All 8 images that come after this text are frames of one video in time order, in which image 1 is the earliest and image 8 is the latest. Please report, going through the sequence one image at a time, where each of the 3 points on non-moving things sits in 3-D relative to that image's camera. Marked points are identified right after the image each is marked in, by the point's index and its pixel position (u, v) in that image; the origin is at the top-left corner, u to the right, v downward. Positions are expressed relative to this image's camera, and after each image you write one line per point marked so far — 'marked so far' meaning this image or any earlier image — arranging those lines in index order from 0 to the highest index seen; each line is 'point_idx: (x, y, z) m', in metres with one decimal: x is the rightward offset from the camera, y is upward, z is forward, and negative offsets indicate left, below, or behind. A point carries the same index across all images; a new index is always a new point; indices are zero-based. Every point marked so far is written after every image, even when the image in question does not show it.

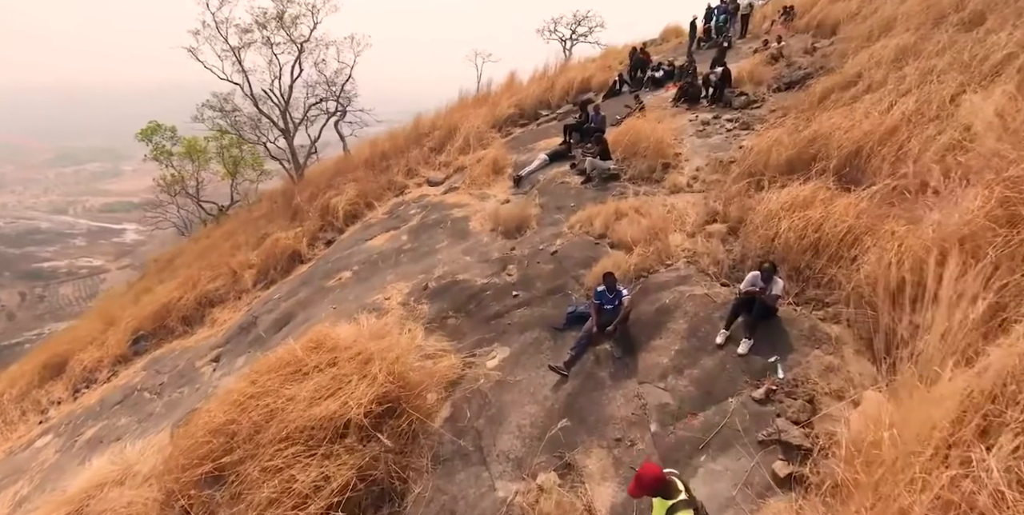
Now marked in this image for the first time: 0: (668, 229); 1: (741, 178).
0: (+2.0, +0.4, +6.7) m
1: (+3.2, +1.2, +7.5) m
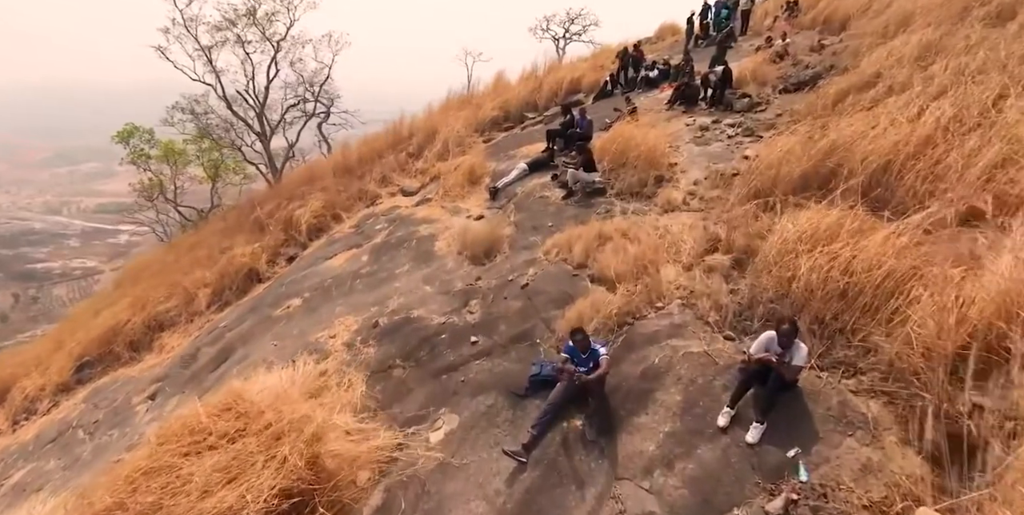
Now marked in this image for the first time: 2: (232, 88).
0: (+1.5, 0.0, +5.6) m
1: (+2.8, +0.8, +6.4) m
2: (-10.1, +6.1, +19.5) m
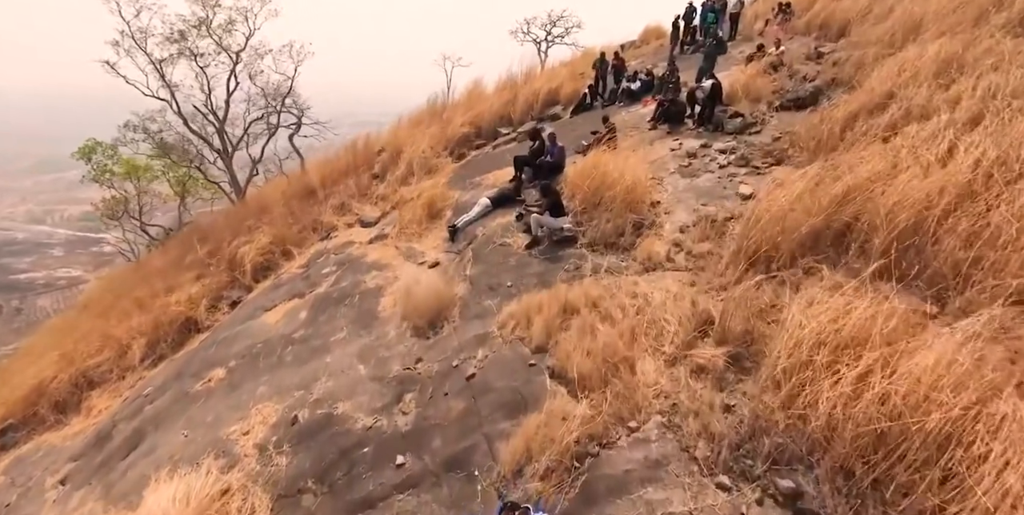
0: (+1.0, -0.8, +4.4) m
1: (+2.2, 0.0, +5.2) m
2: (-10.9, +5.1, +18.2) m
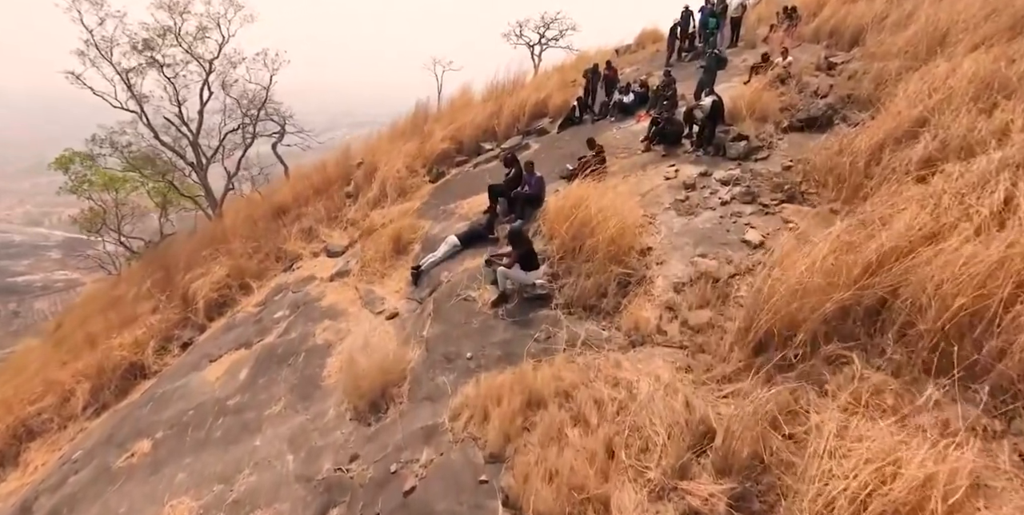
0: (+0.6, -1.4, +3.4) m
1: (+1.9, -0.6, +4.2) m
2: (-11.3, +4.5, +17.2) m
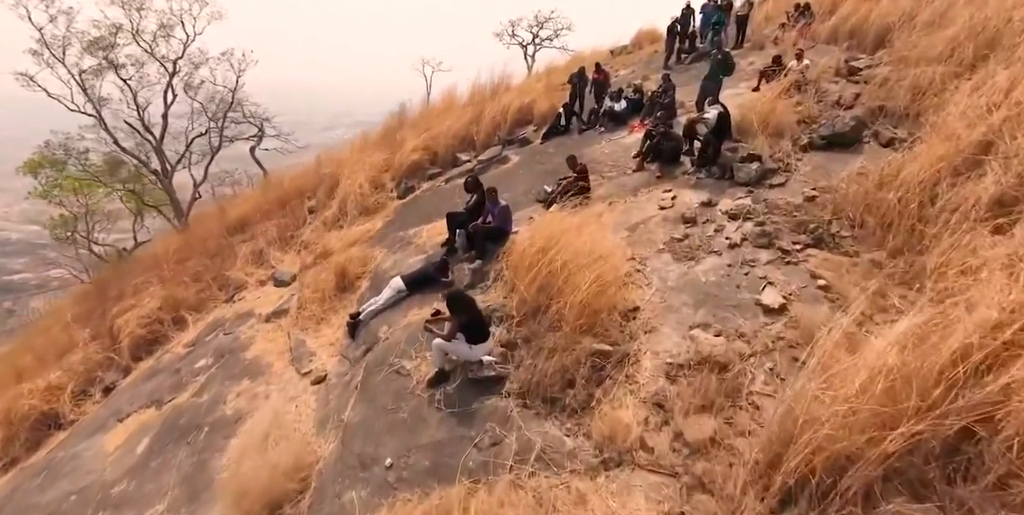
0: (+0.1, -2.0, +2.1) m
1: (+1.4, -1.1, +2.9) m
2: (-11.7, +4.1, +15.9) m
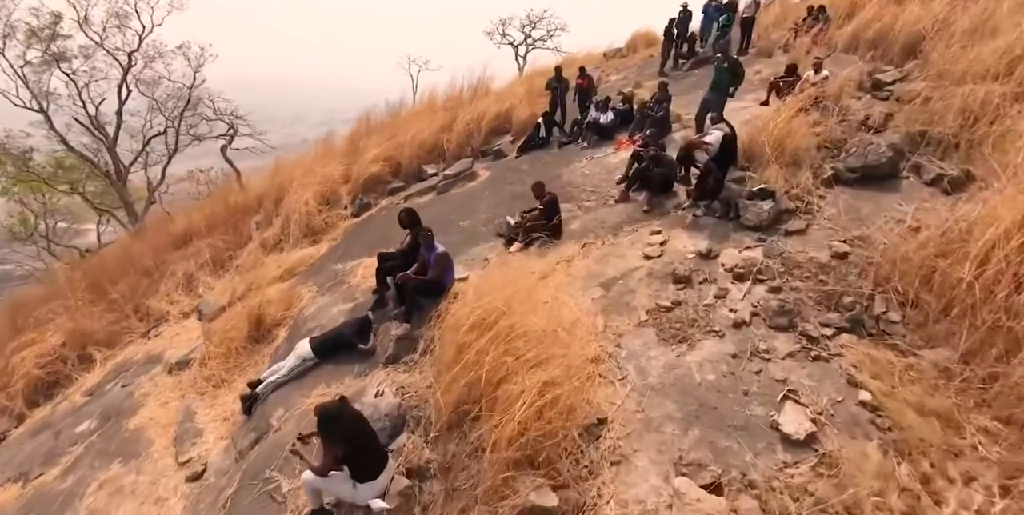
0: (-0.4, -2.5, +0.8) m
1: (+0.9, -1.7, +1.6) m
2: (-12.2, +3.8, +14.6) m
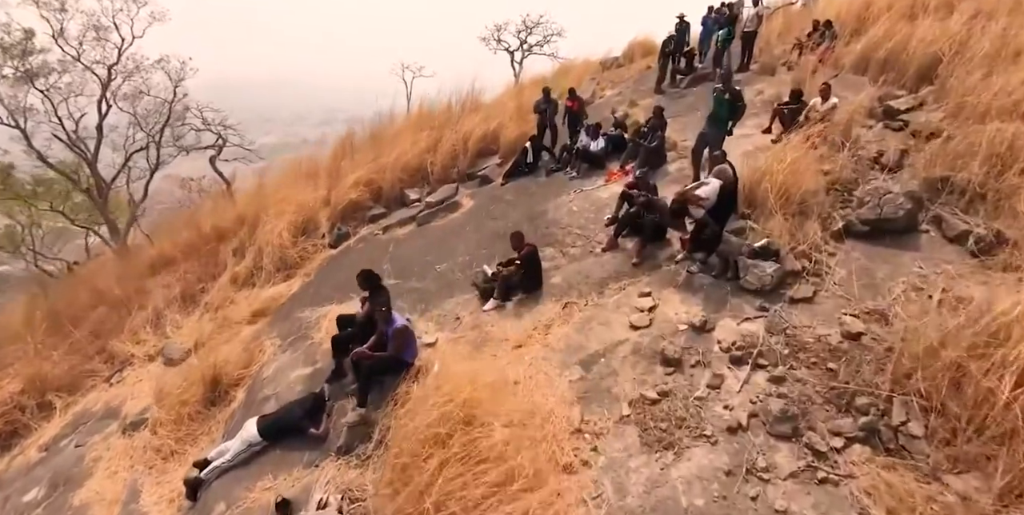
0: (-0.6, -3.1, +0.4) m
1: (+0.6, -2.2, +1.1) m
2: (-12.3, +3.3, +14.2) m
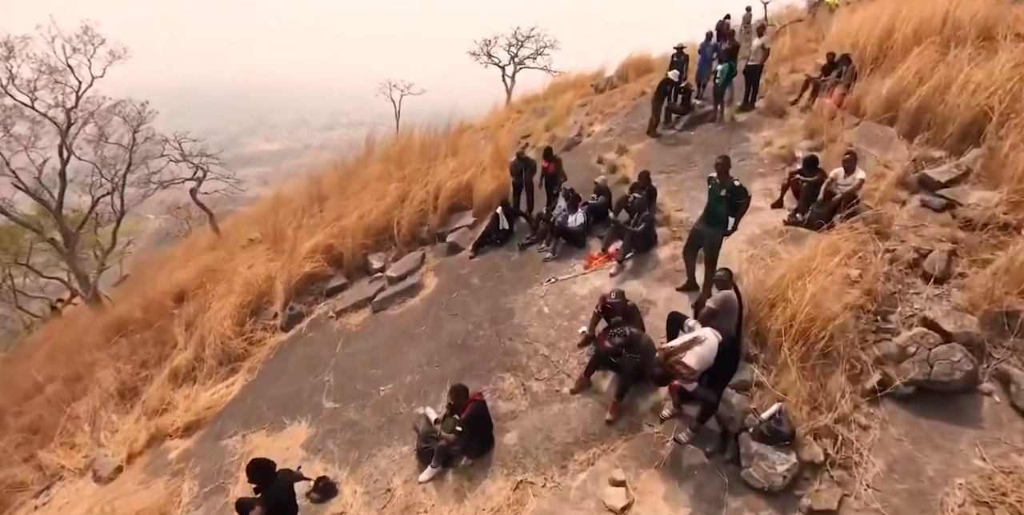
0: (-1.1, -4.3, -0.5) m
1: (+0.2, -3.4, +0.2) m
2: (-12.6, +2.0, +13.4) m
